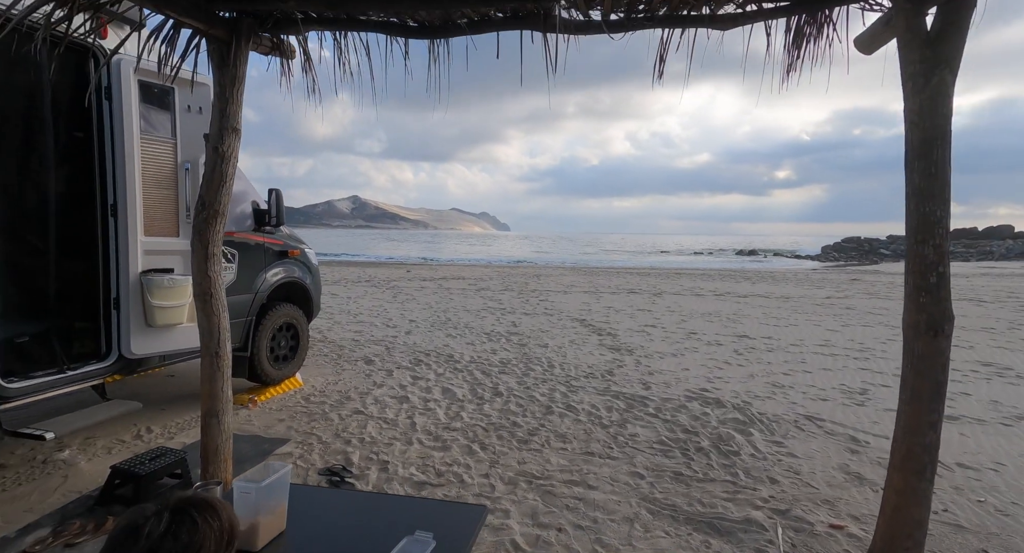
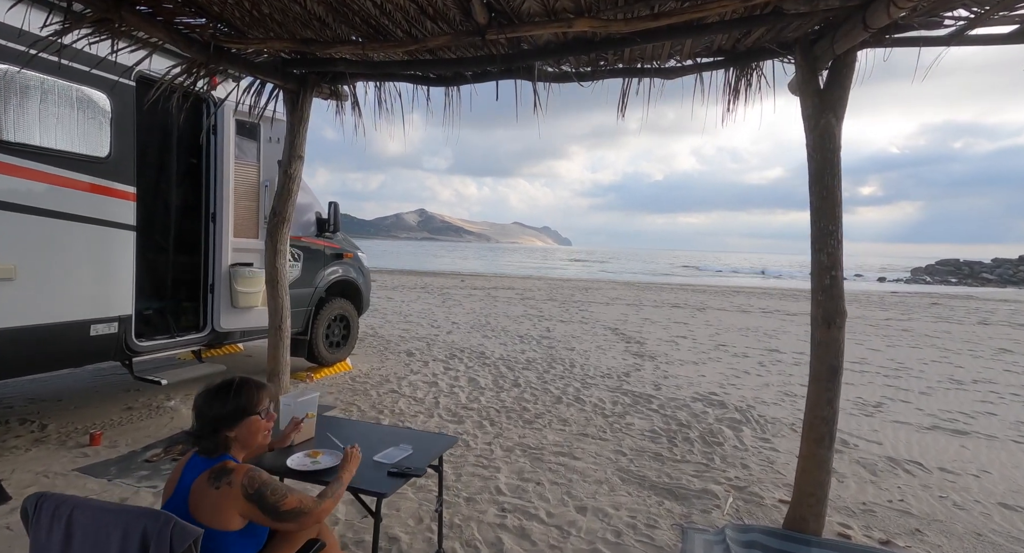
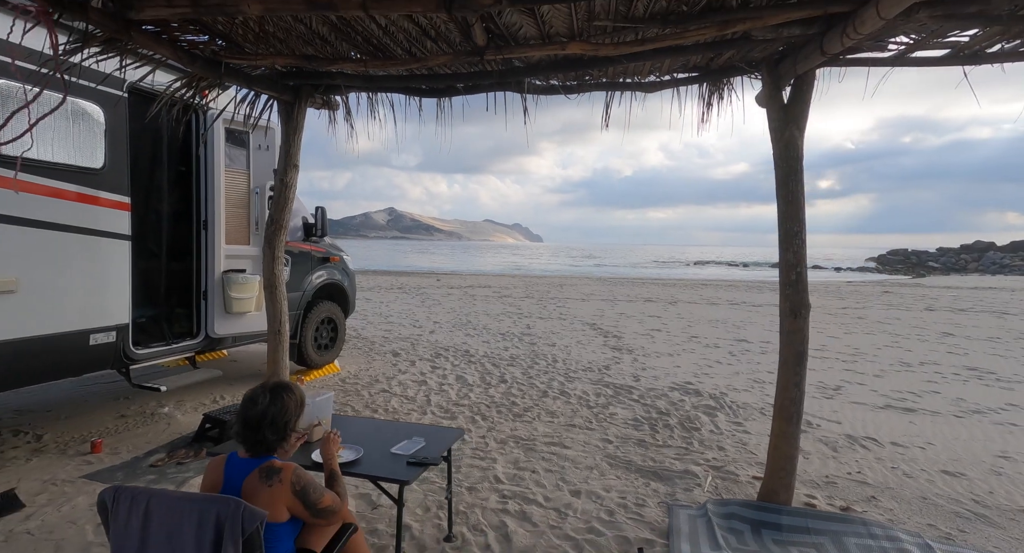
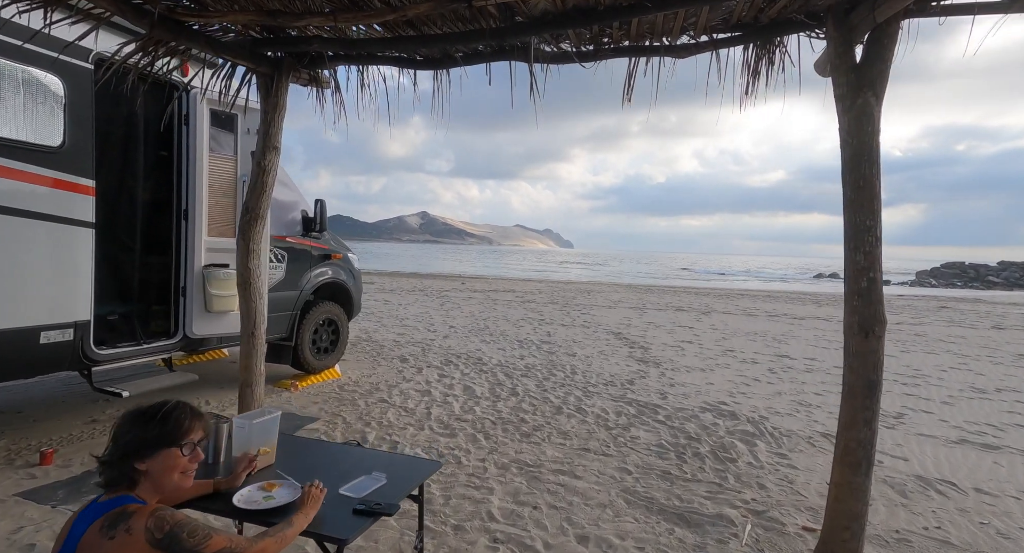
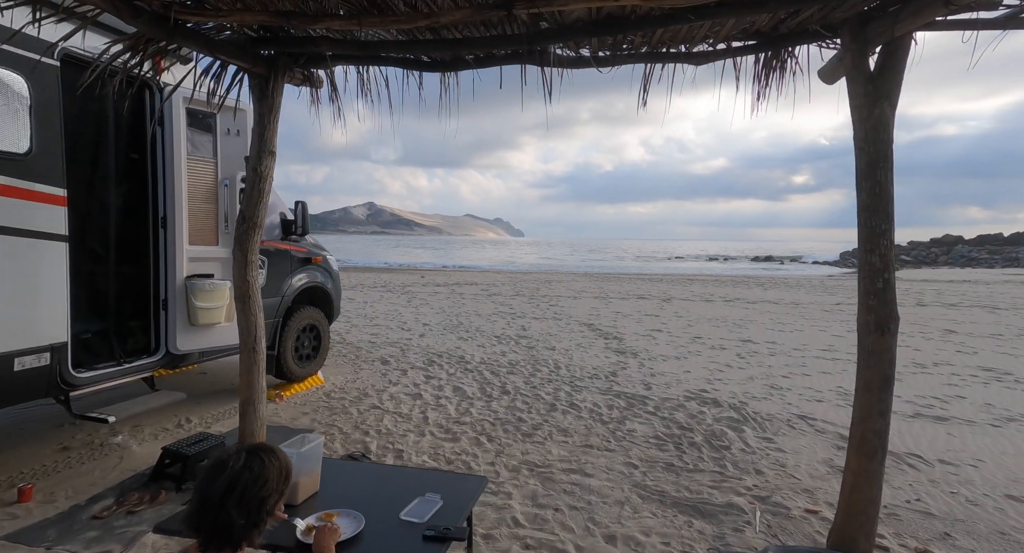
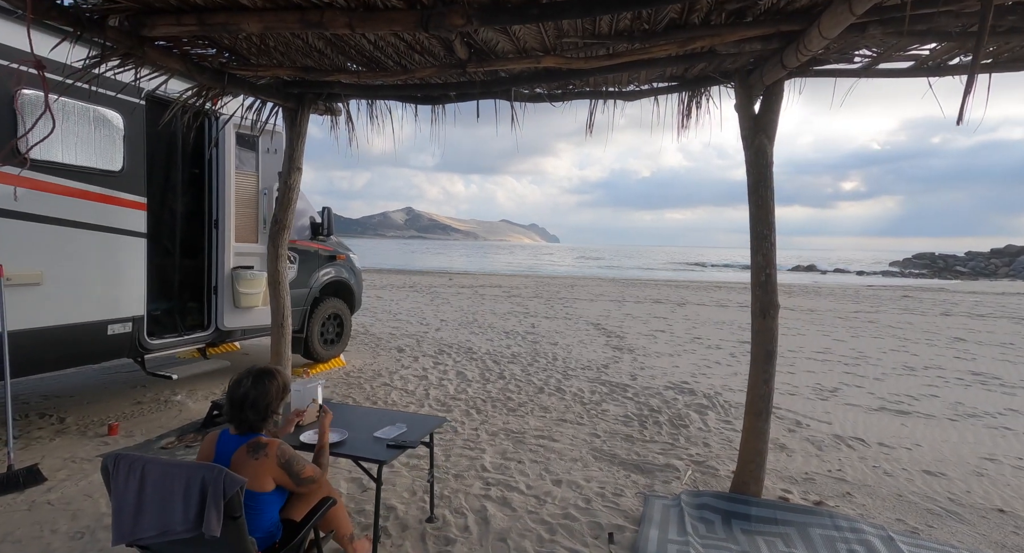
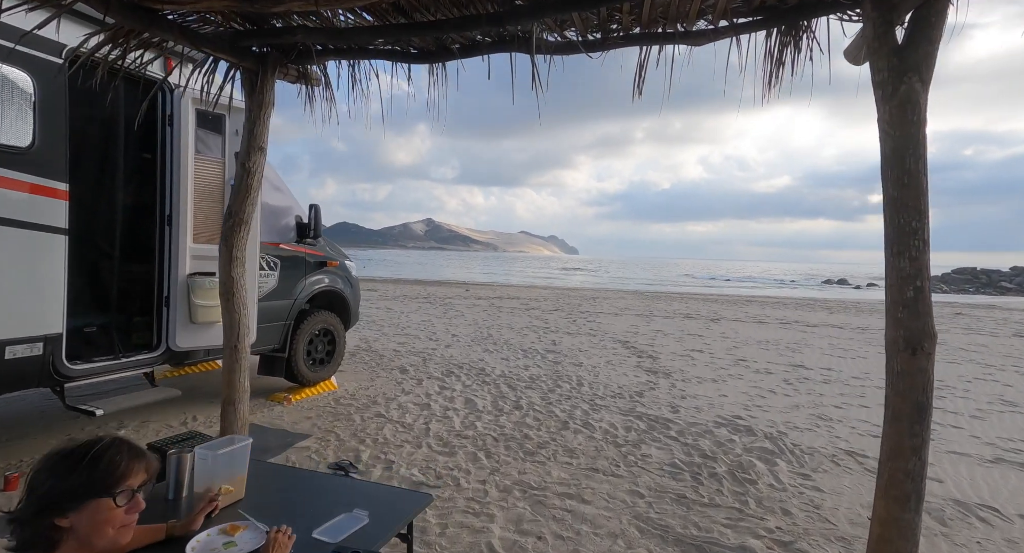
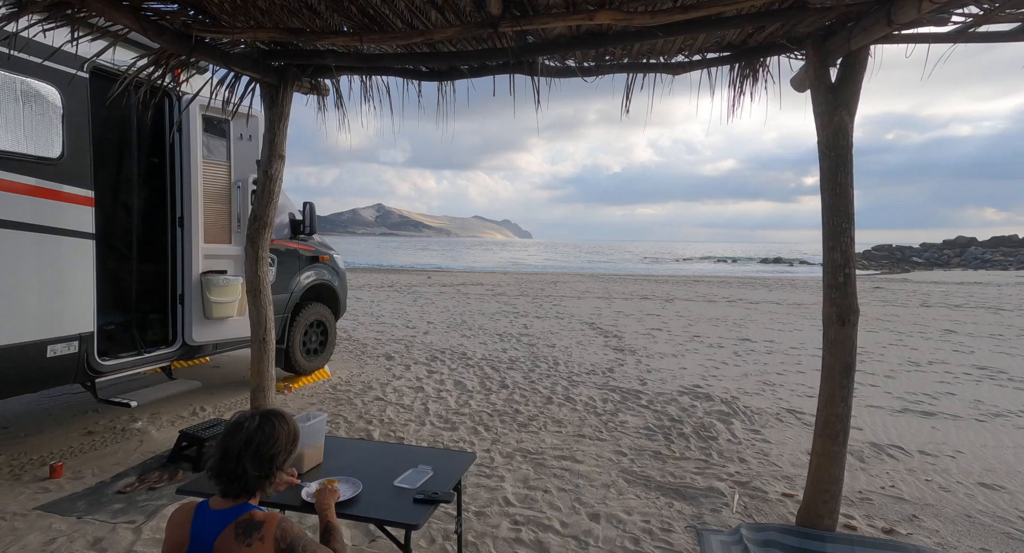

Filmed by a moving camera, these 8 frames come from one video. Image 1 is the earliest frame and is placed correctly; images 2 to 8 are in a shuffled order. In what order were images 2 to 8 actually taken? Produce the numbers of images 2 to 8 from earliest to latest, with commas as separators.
5, 8, 3, 6, 2, 4, 7
